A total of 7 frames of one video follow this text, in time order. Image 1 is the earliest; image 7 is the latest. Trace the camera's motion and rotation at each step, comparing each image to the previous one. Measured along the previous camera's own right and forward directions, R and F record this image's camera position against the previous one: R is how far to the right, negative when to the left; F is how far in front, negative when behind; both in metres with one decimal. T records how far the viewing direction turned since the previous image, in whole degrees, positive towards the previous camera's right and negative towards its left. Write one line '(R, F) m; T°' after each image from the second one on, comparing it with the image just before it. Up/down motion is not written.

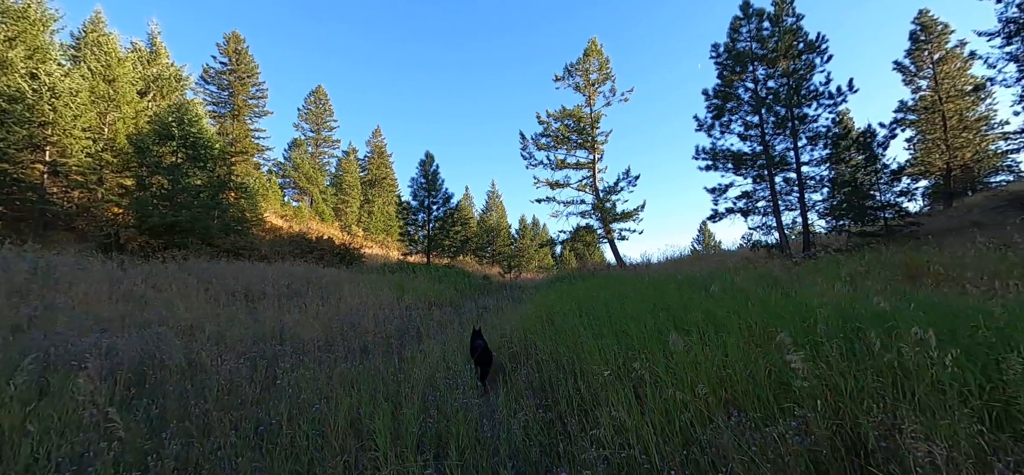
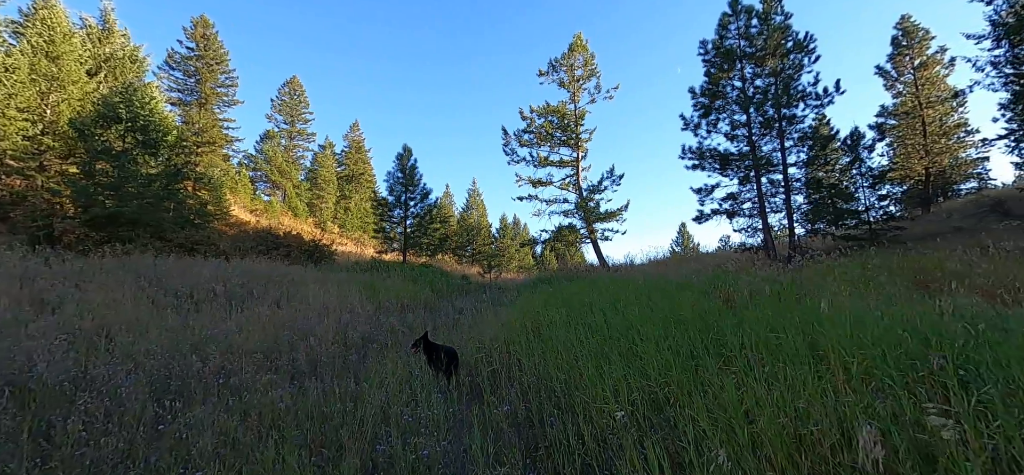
(0.0, +0.7) m; +3°
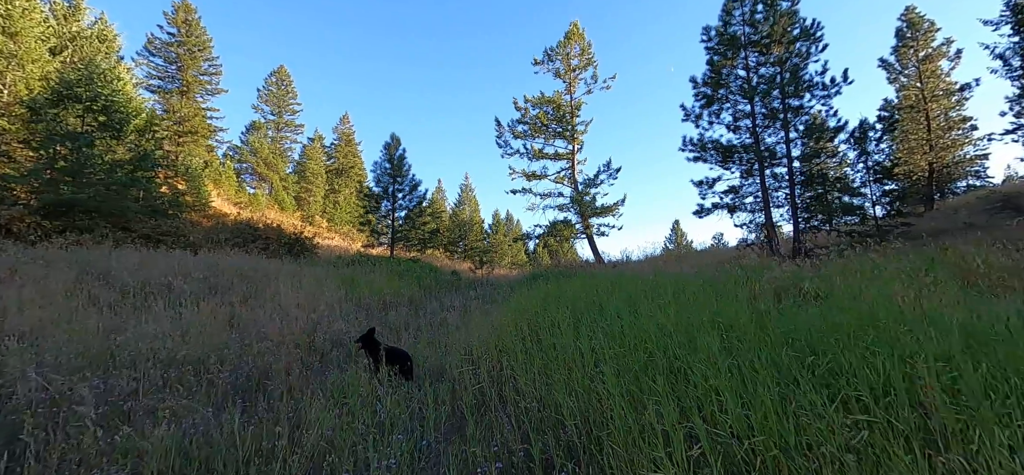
(0.0, +0.7) m; +1°
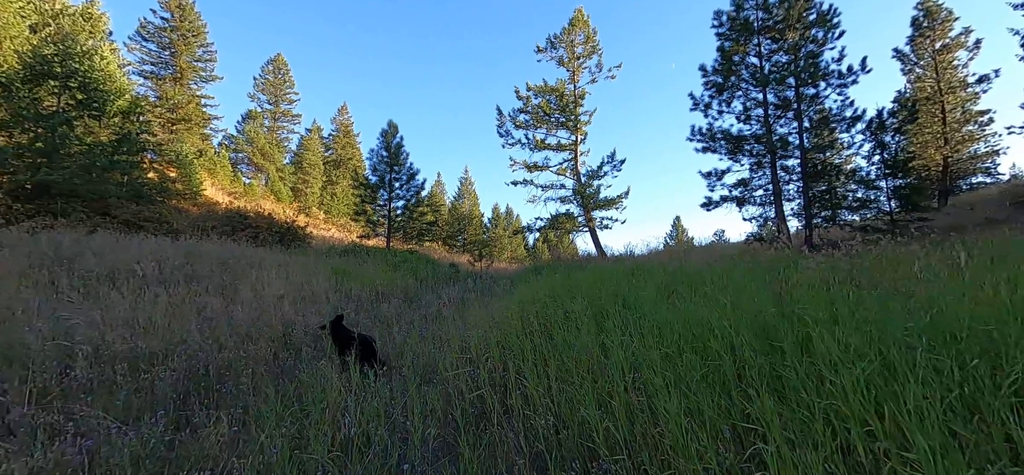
(-0.1, +0.6) m; 0°
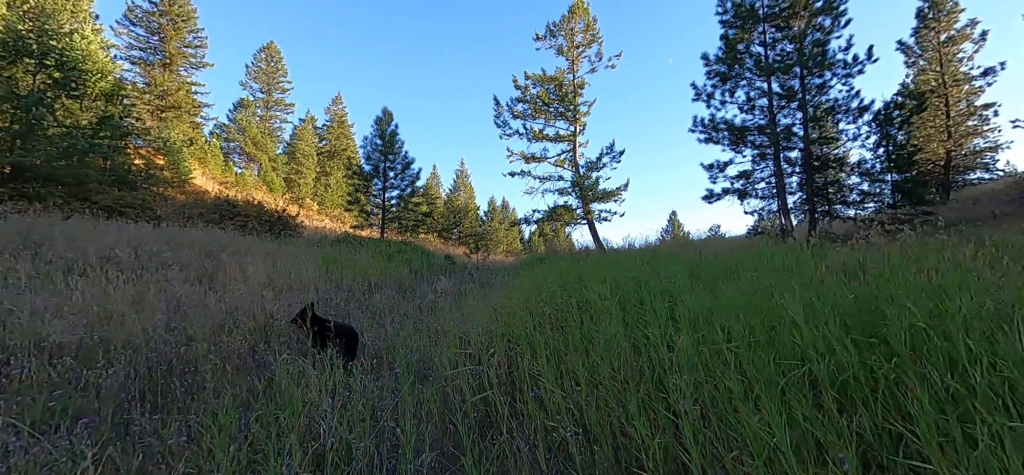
(-0.1, +0.4) m; +1°
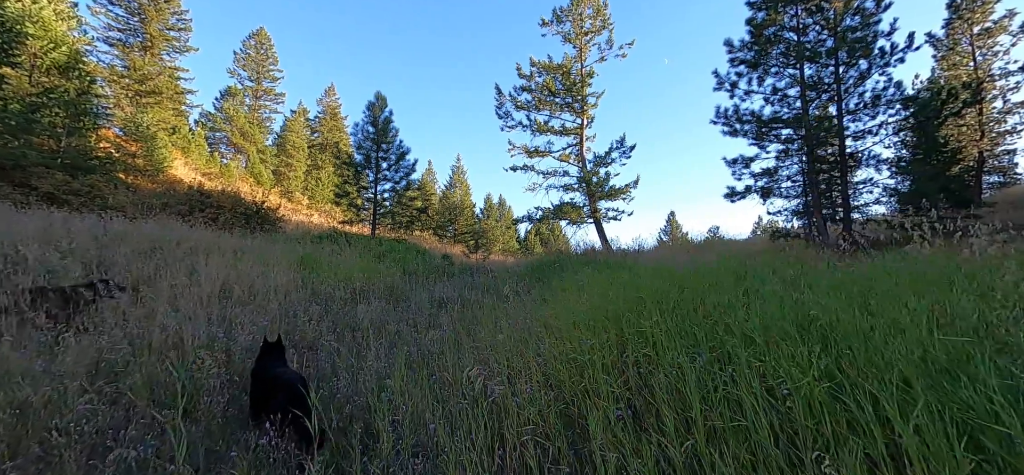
(-0.3, +1.3) m; +1°
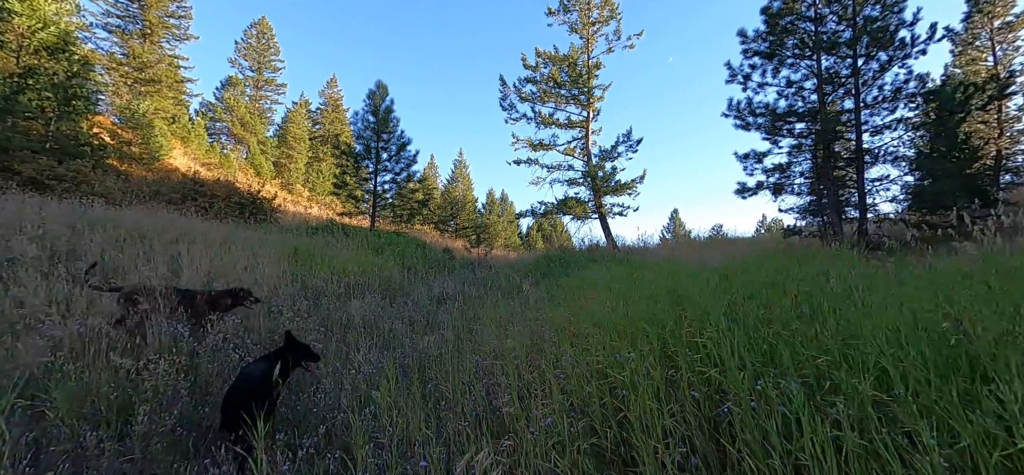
(-0.1, +0.4) m; 0°
